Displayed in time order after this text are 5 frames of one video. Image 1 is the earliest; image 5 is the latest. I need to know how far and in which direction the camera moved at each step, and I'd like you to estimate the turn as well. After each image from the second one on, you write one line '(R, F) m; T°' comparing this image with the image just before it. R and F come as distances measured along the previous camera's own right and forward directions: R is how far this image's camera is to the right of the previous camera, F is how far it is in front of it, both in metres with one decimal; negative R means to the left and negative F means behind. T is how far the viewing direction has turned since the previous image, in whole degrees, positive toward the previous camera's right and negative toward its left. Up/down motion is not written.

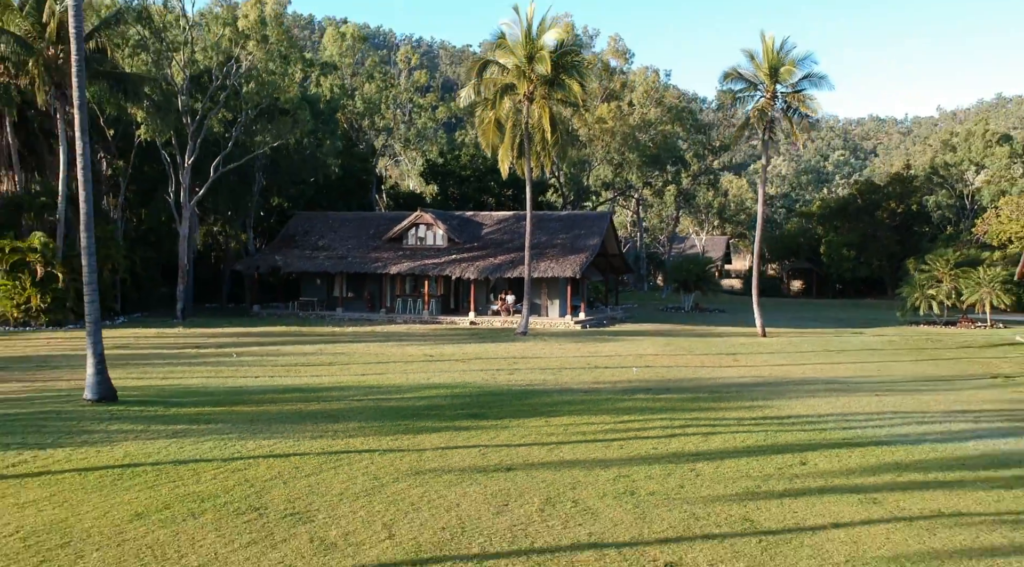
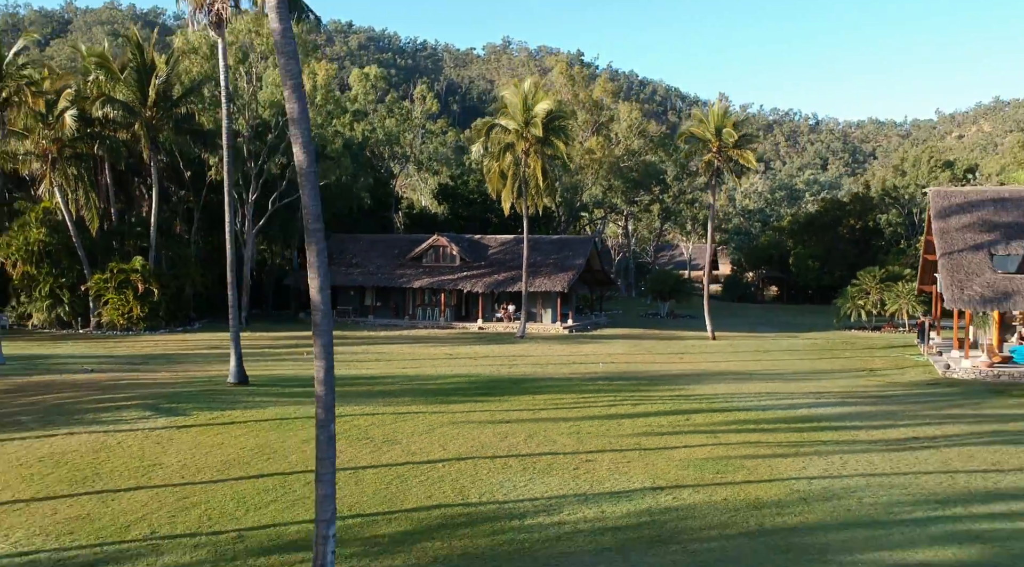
(+0.1, -7.2) m; 0°
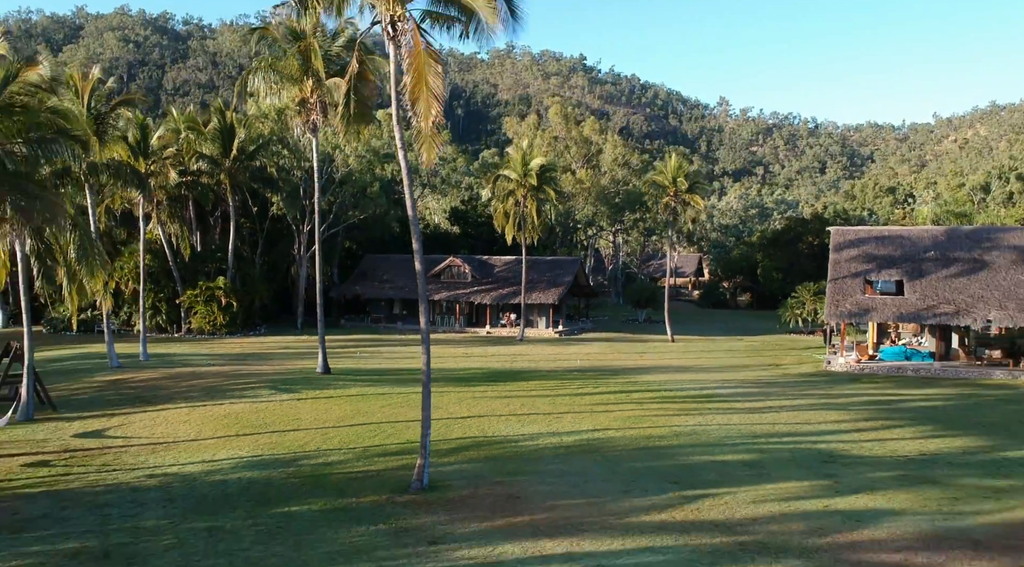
(+0.1, -9.4) m; 0°
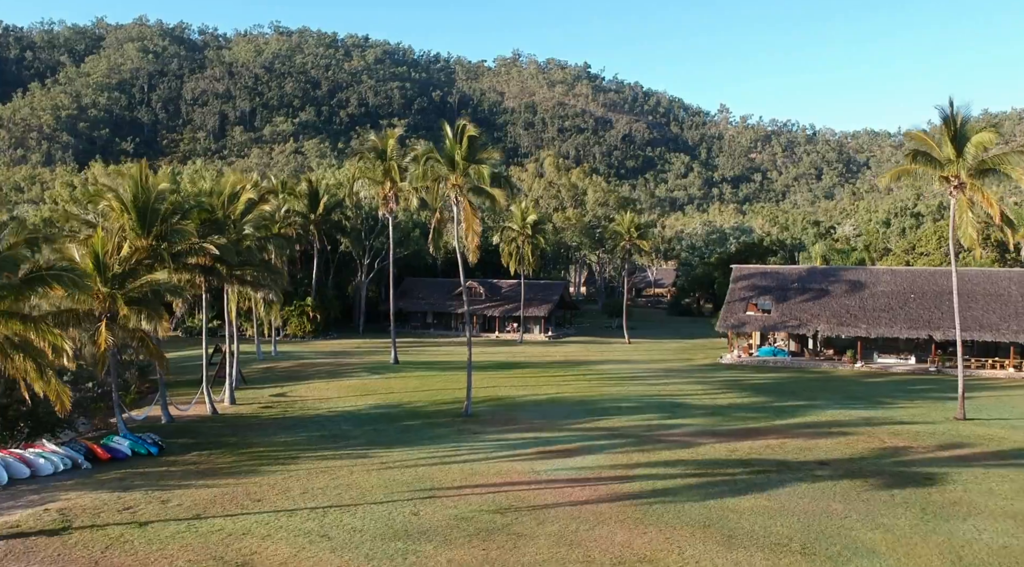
(+0.2, -17.9) m; 0°
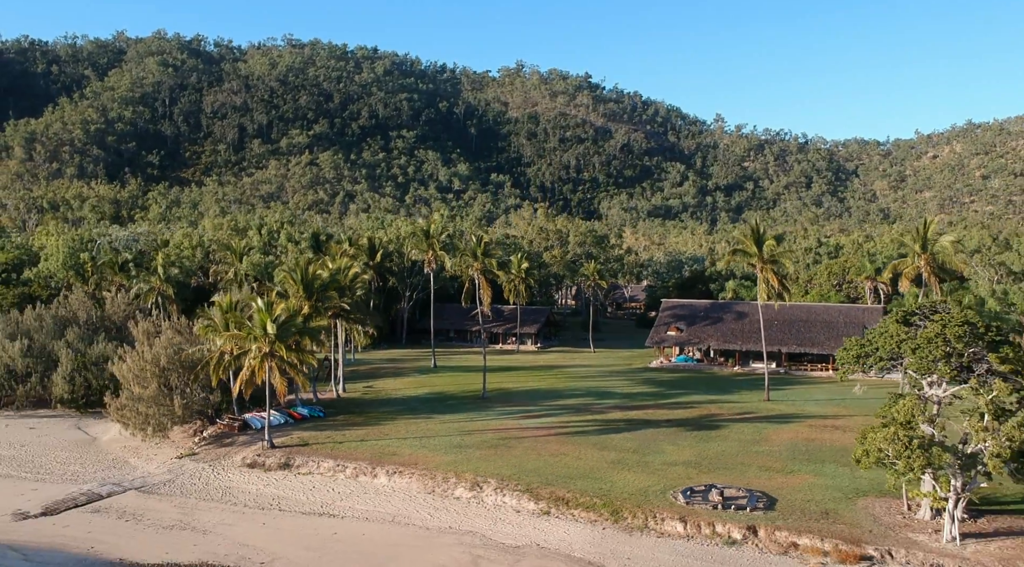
(+0.4, -26.0) m; 0°
